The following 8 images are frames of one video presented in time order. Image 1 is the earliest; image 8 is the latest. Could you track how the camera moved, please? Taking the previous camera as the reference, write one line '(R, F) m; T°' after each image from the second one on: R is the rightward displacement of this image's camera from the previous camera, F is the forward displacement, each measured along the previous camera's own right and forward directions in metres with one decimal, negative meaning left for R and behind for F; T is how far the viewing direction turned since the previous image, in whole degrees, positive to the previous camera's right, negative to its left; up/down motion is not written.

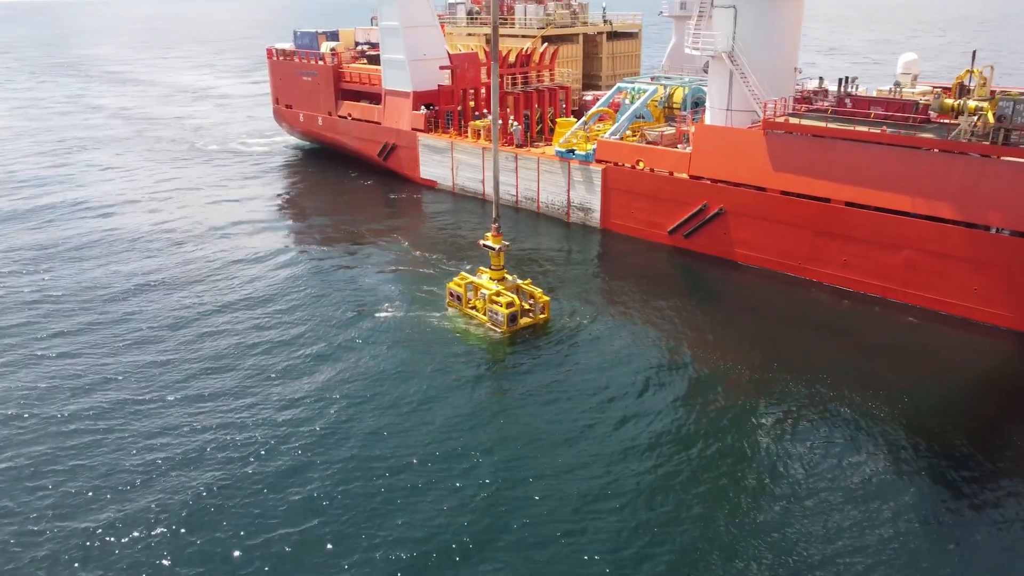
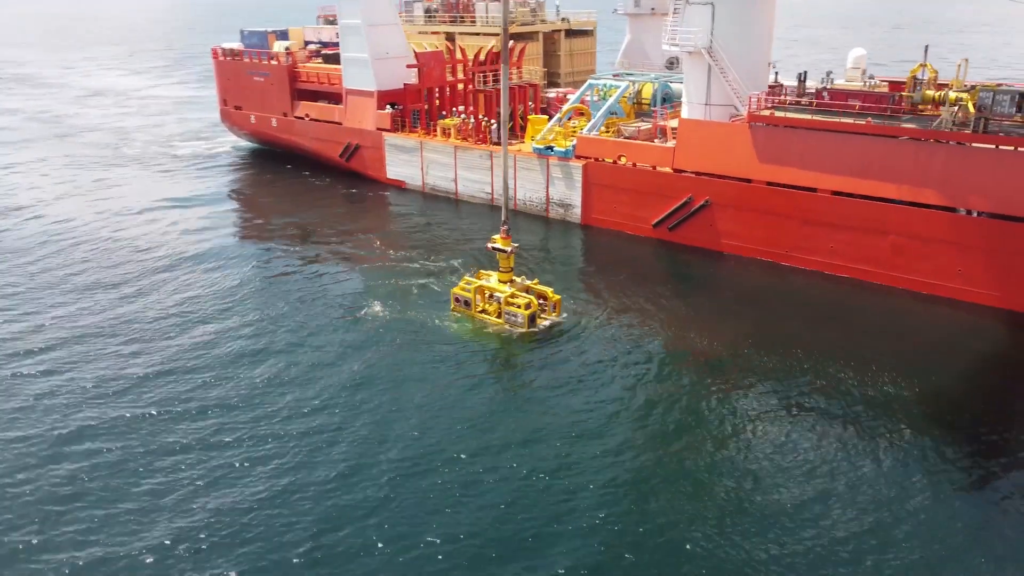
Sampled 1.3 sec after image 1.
(-1.9, +0.2) m; +5°
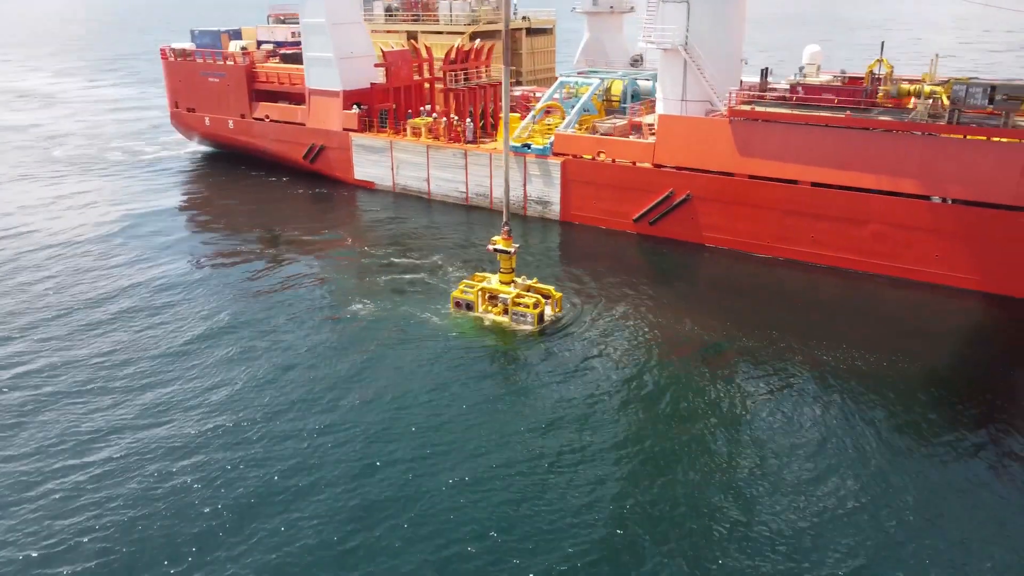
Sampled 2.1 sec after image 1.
(-1.5, +0.1) m; +5°
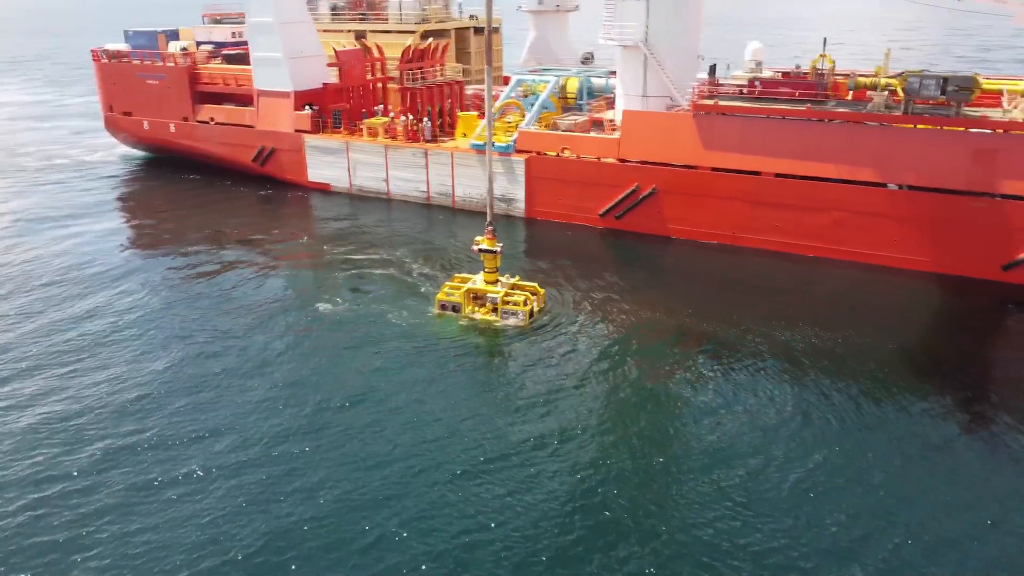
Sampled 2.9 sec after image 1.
(-1.2, +0.1) m; +5°
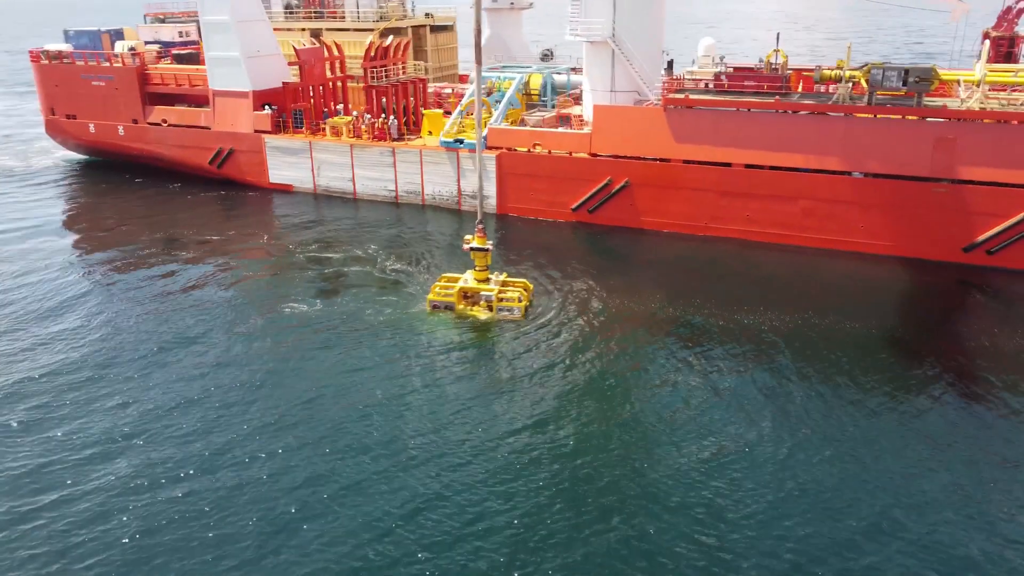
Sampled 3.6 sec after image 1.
(-1.1, 0.0) m; +4°
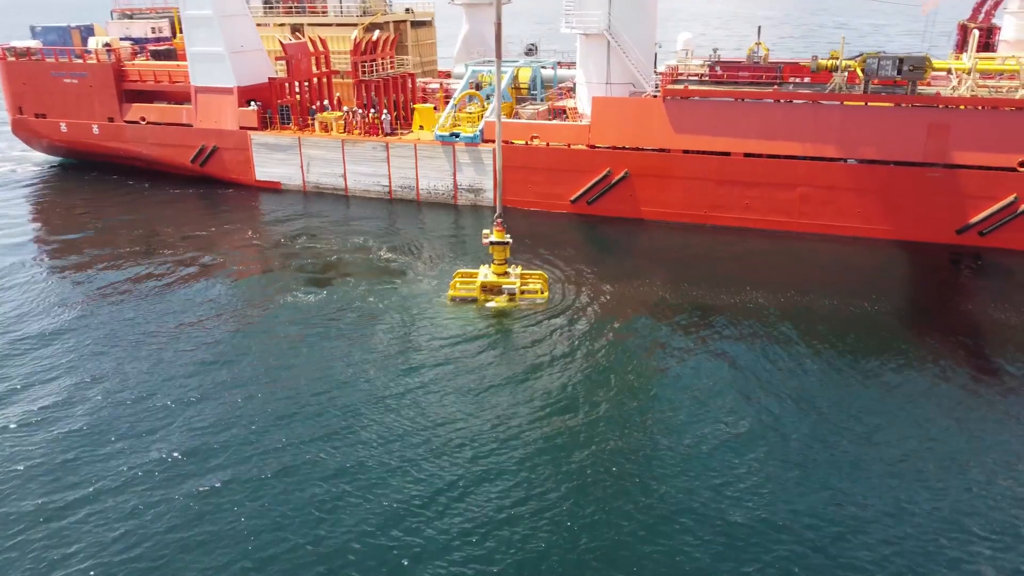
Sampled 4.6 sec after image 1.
(-1.5, 0.0) m; +3°
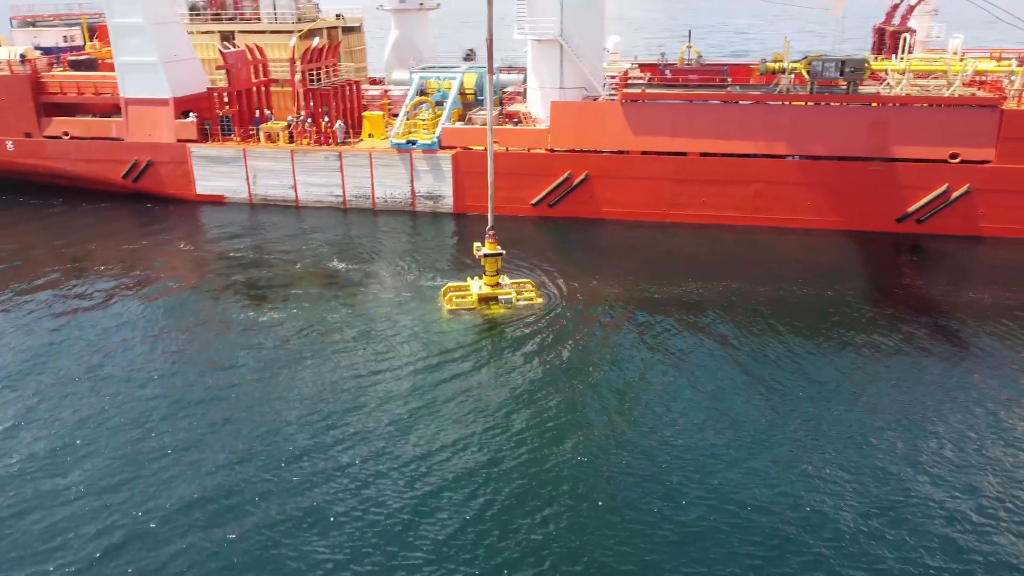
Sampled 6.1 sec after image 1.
(-2.1, -0.1) m; +7°
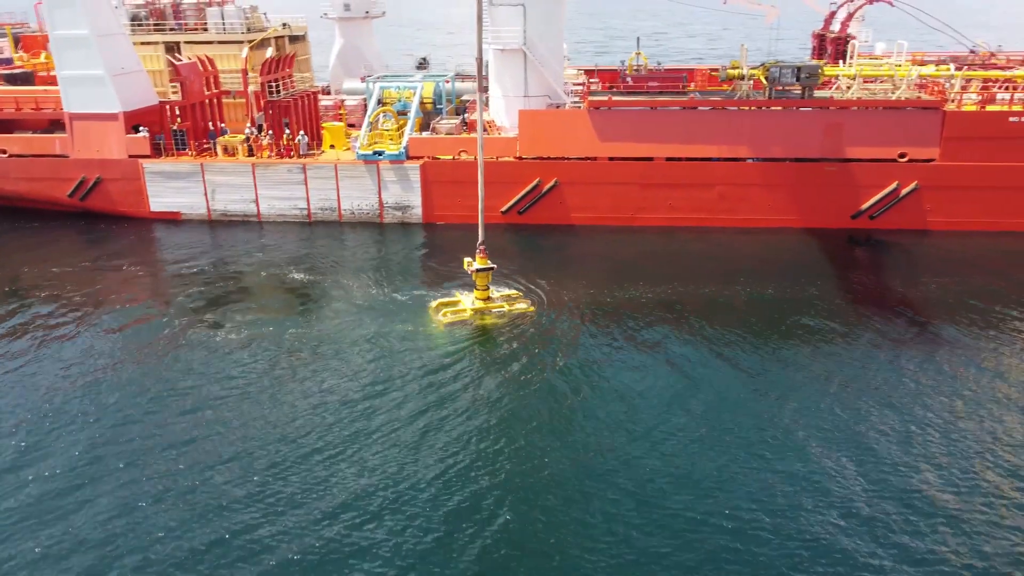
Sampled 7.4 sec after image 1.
(-1.5, -0.2) m; +5°
